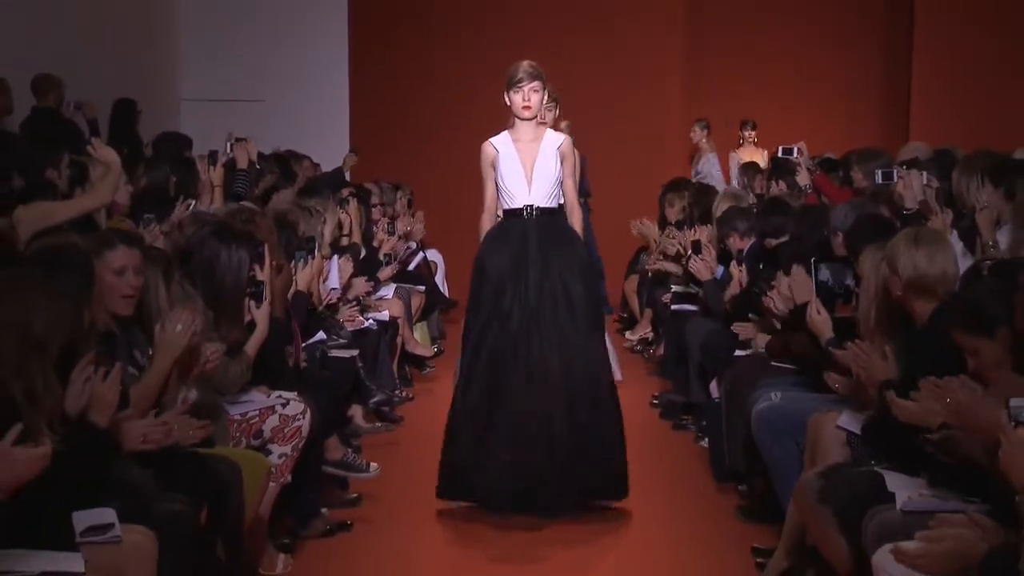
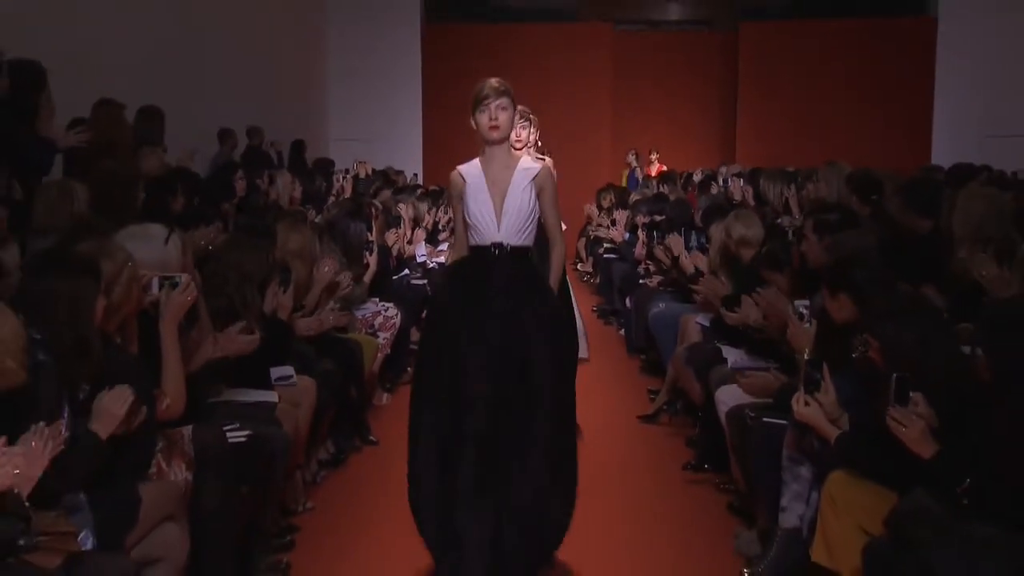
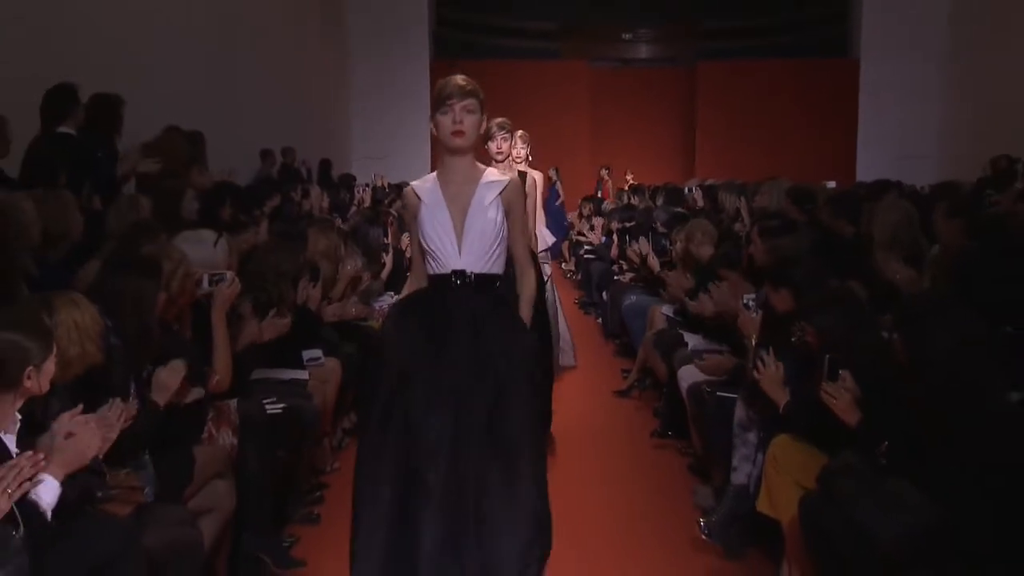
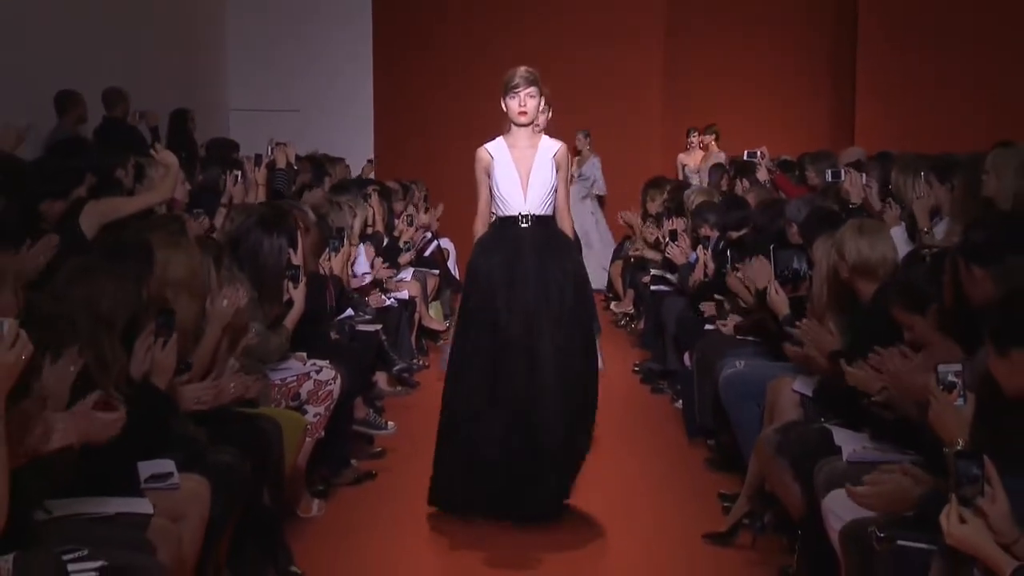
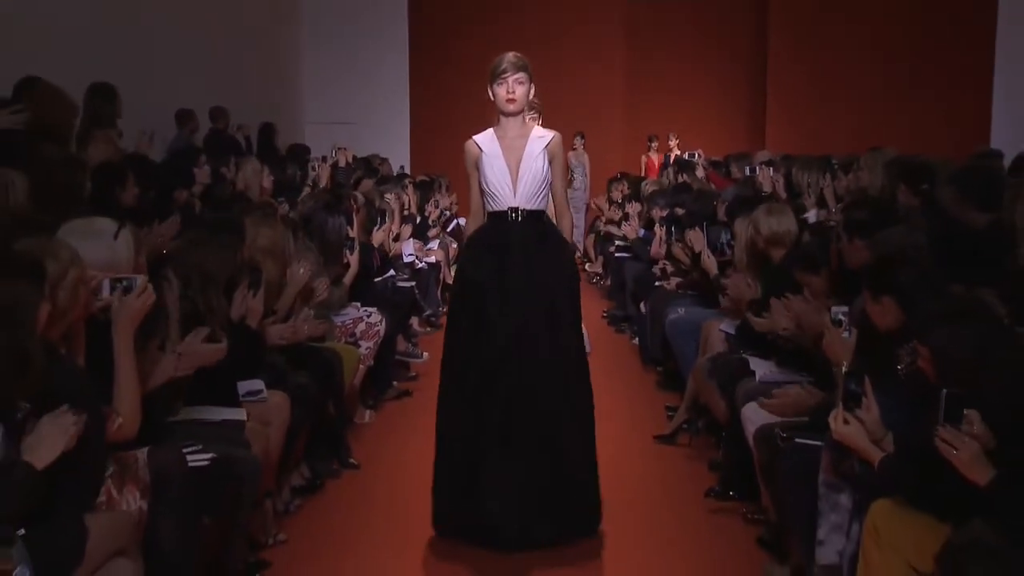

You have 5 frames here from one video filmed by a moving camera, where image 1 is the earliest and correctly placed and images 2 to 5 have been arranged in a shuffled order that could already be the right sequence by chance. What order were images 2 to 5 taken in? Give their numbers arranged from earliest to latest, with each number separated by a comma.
4, 5, 2, 3
